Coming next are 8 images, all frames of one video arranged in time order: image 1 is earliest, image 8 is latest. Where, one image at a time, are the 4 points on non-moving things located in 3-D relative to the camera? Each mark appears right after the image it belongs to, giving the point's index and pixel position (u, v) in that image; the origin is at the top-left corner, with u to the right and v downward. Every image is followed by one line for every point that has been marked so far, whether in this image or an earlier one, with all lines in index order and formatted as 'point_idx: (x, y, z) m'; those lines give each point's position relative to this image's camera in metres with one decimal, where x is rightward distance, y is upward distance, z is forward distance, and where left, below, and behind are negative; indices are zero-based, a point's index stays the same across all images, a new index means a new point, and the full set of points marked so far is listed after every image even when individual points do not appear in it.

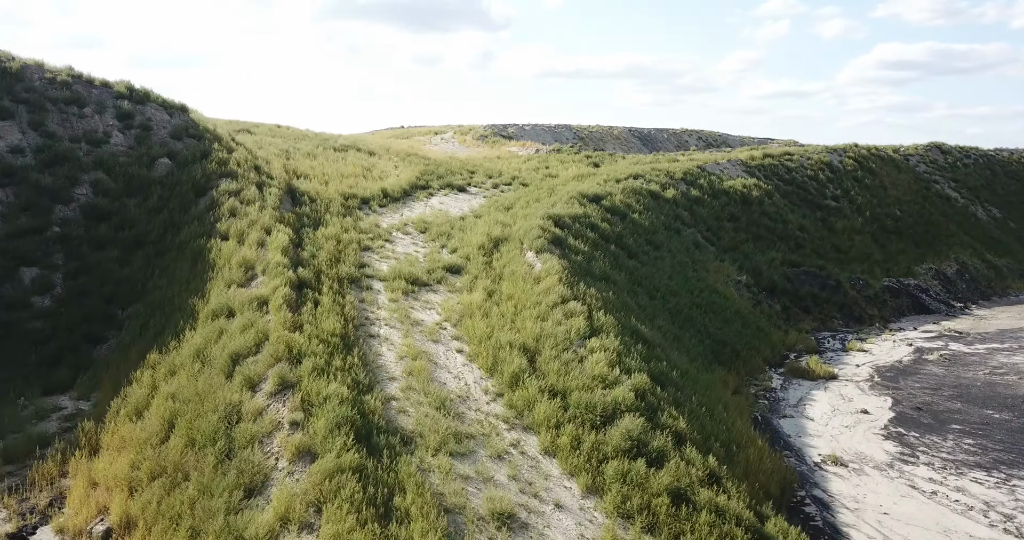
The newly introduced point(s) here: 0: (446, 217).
0: (-1.3, +1.0, +14.3) m
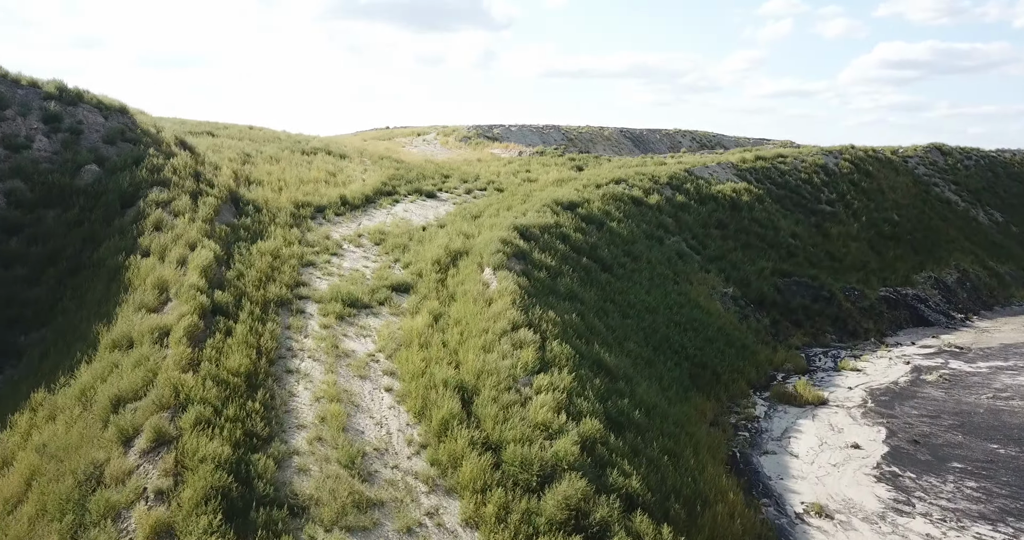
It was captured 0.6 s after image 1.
0: (-1.9, +0.7, +13.3) m
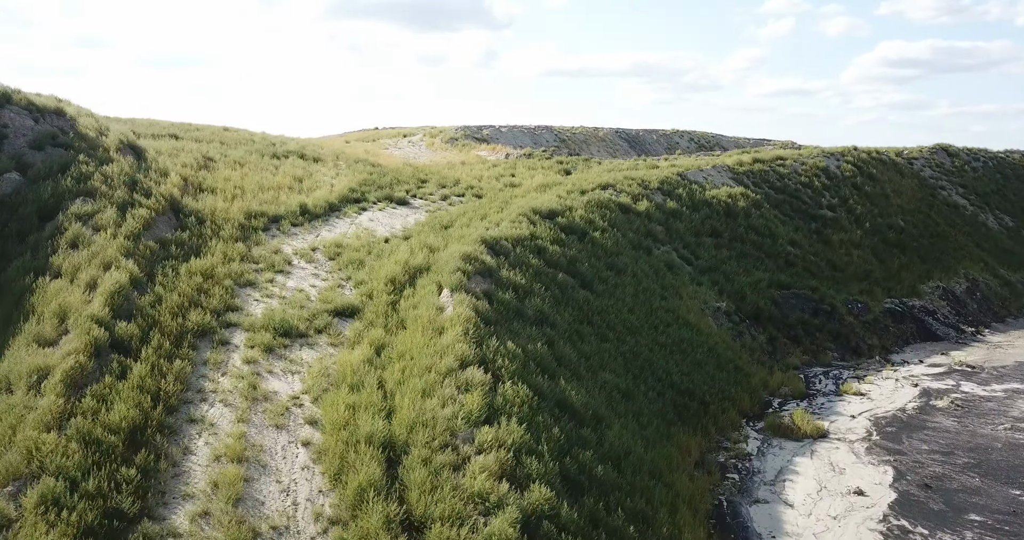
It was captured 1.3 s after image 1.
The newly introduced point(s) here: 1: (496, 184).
0: (-2.3, +0.5, +12.2) m
1: (-0.4, +2.1, +18.7) m
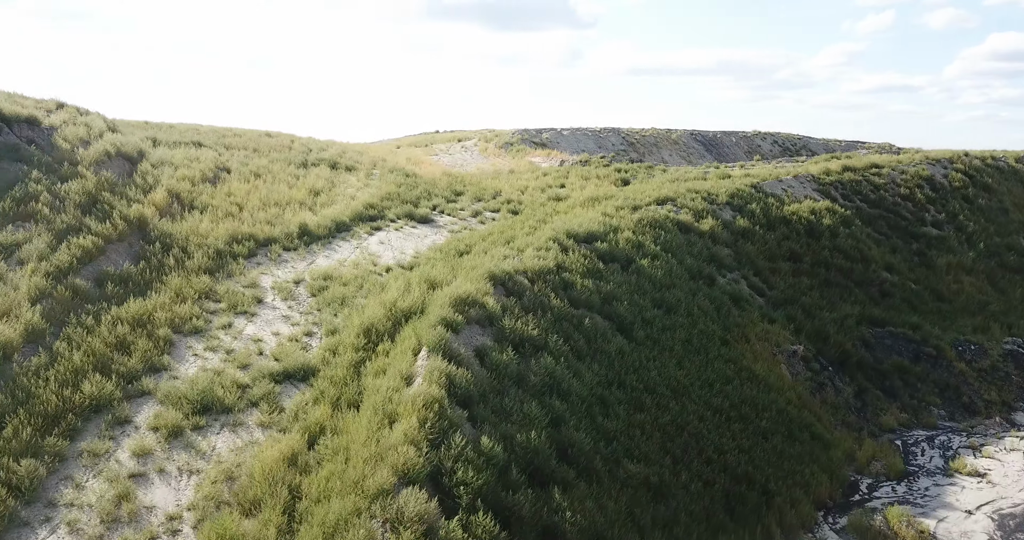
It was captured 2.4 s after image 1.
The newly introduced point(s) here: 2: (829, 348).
0: (-2.0, 0.0, +10.3) m
1: (+0.6, +1.6, +16.6) m
2: (+5.2, -1.3, +12.4) m
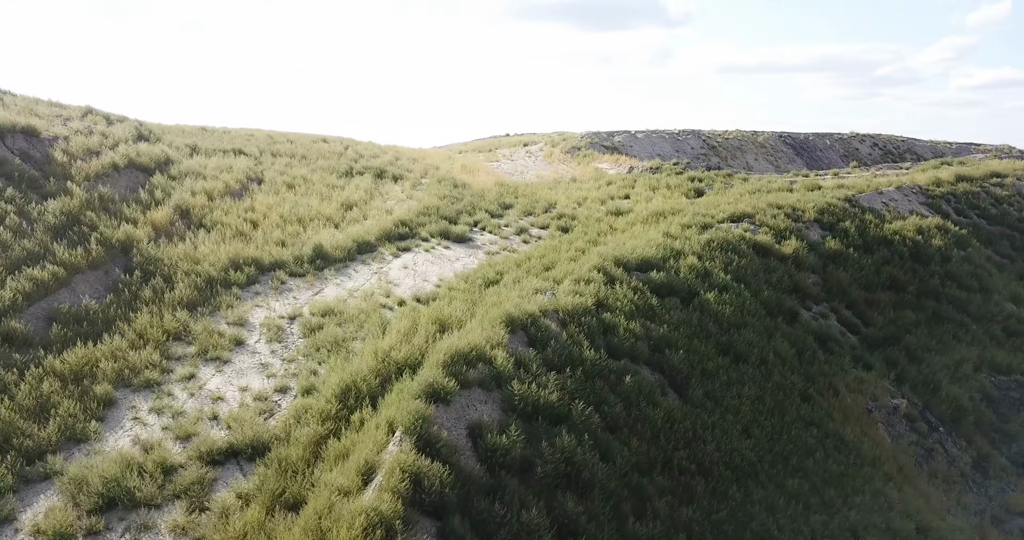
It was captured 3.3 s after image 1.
0: (-1.6, -0.4, +8.9) m
1: (+1.7, +1.2, +14.8) m
2: (+5.8, -1.8, +10.2) m
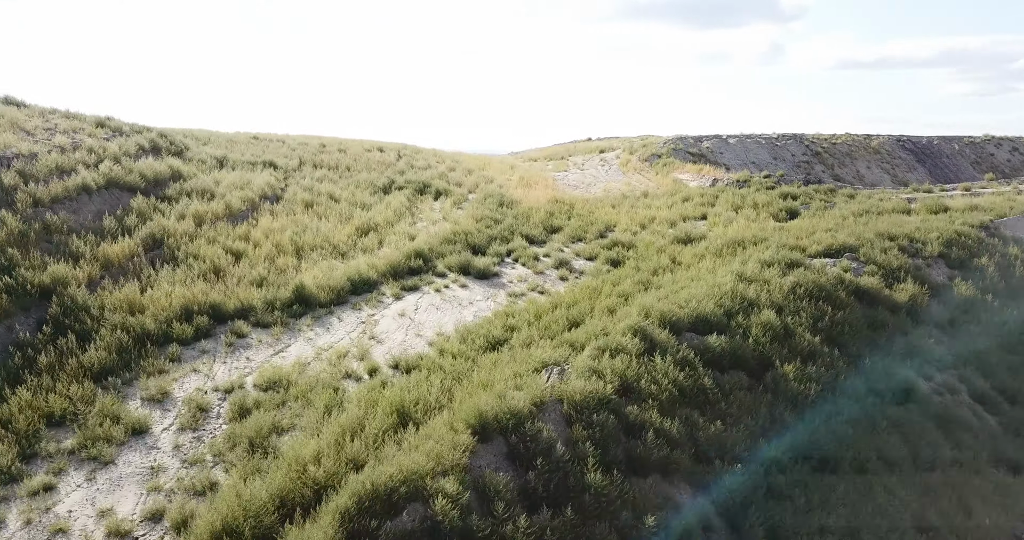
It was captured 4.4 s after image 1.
0: (-1.6, -0.9, +7.0) m
1: (+2.5, +0.5, +12.4) m
2: (+5.9, -2.5, +7.3) m
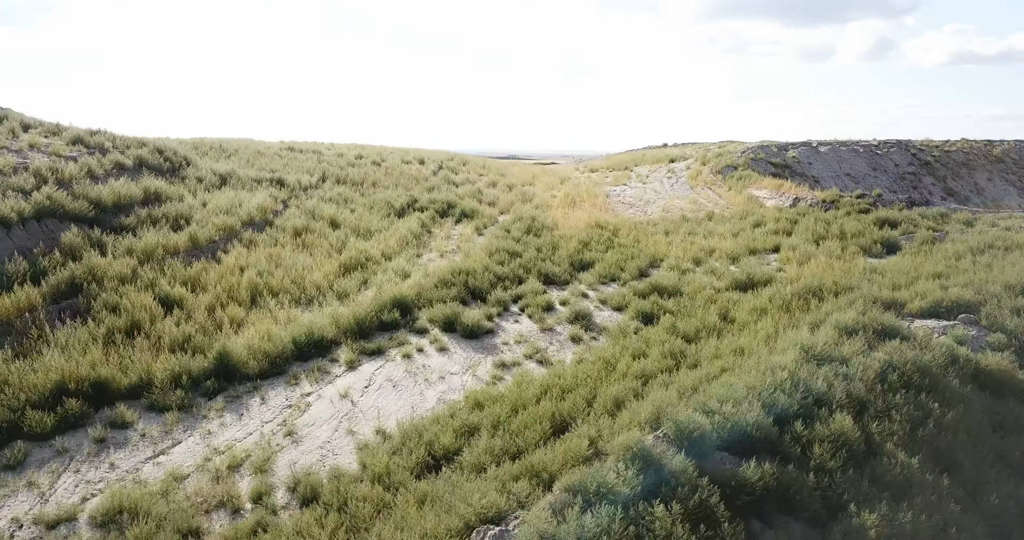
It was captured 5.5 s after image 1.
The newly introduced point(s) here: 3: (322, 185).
0: (-2.0, -1.5, +5.0) m
1: (+2.8, -0.1, +9.9) m
2: (+5.5, -3.2, +4.4) m
3: (-3.7, +1.7, +14.8) m
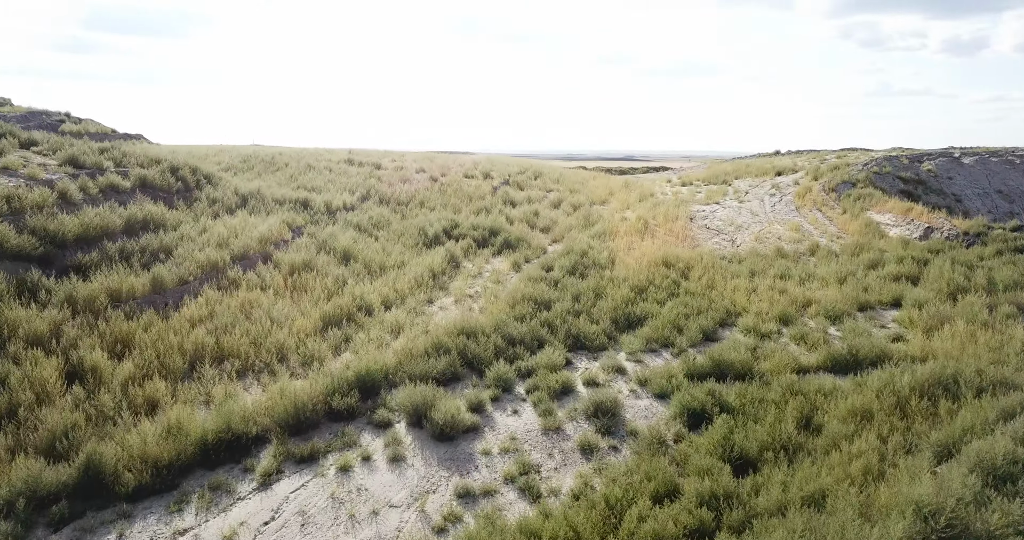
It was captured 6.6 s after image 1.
0: (-2.5, -2.1, +3.2) m
1: (+2.9, -0.8, +7.4) m
2: (+4.7, -3.9, +1.5) m
3: (-2.7, +1.2, +13.1) m
